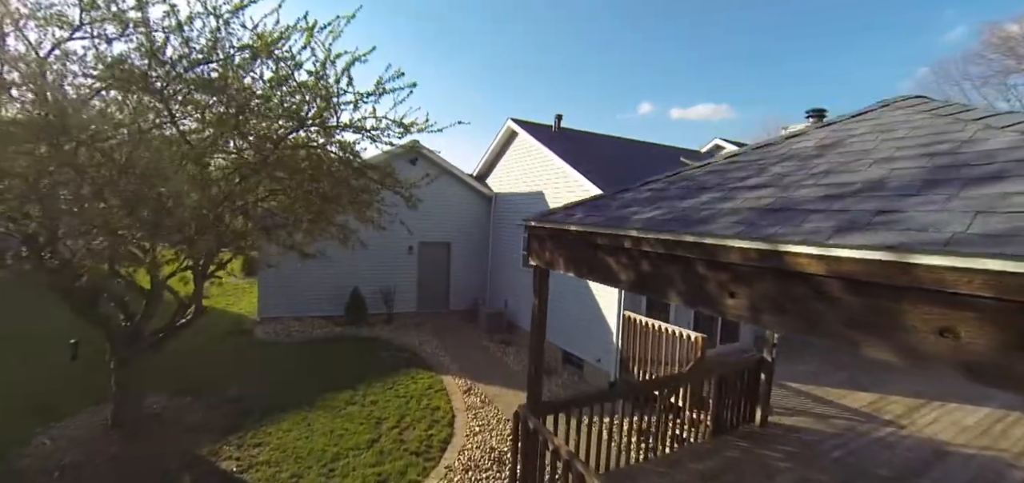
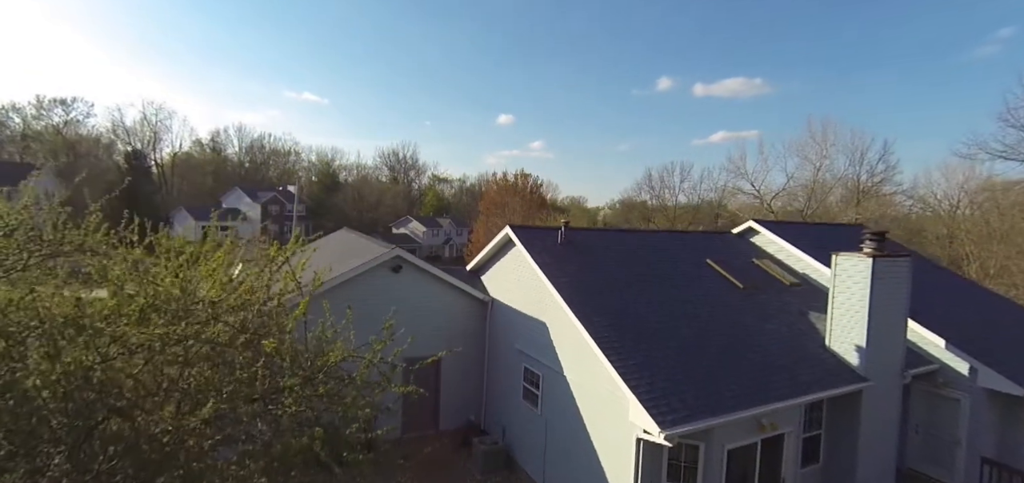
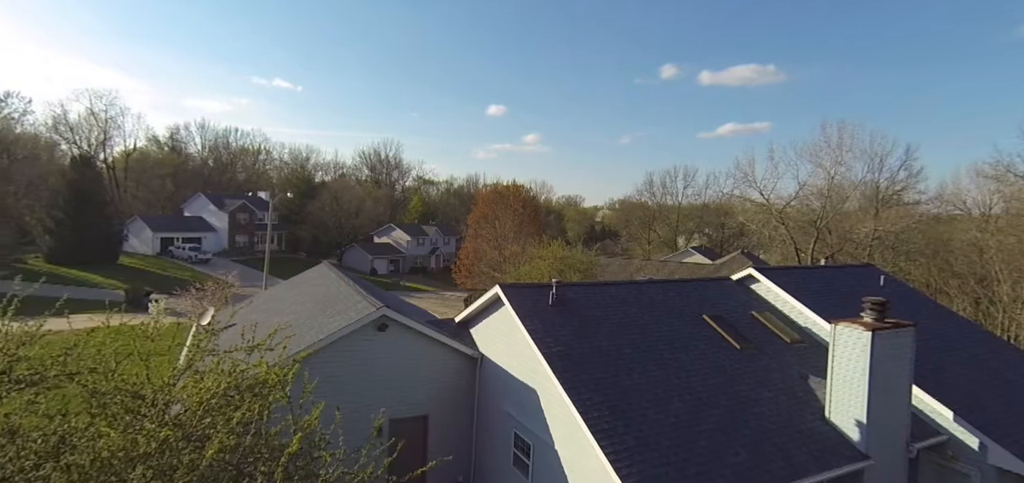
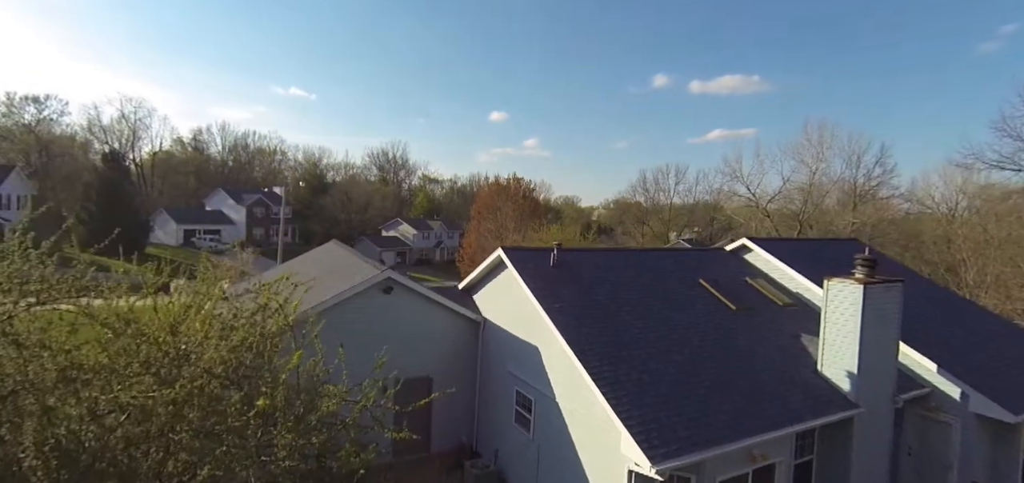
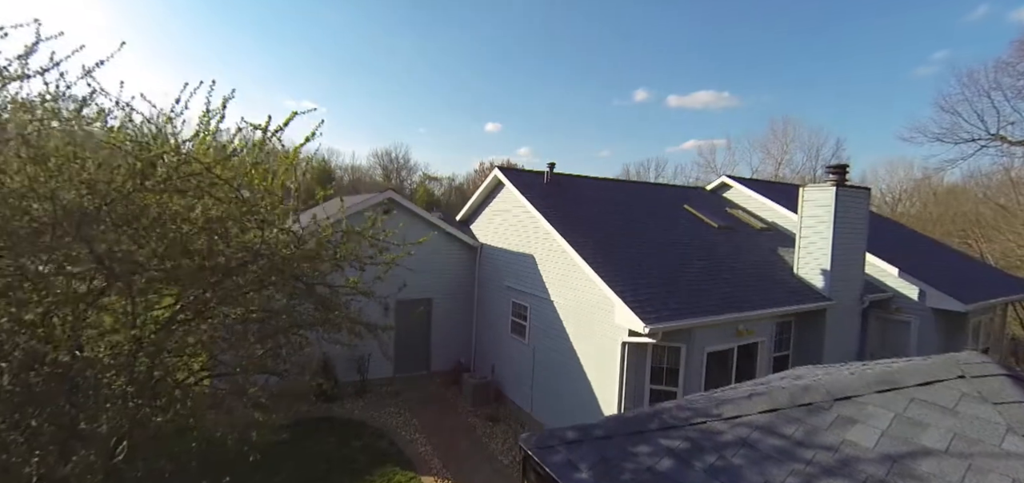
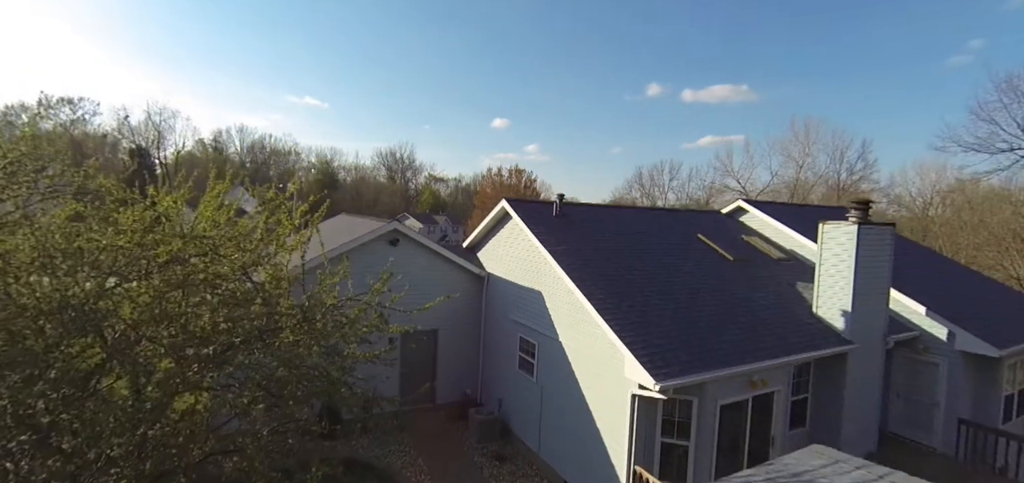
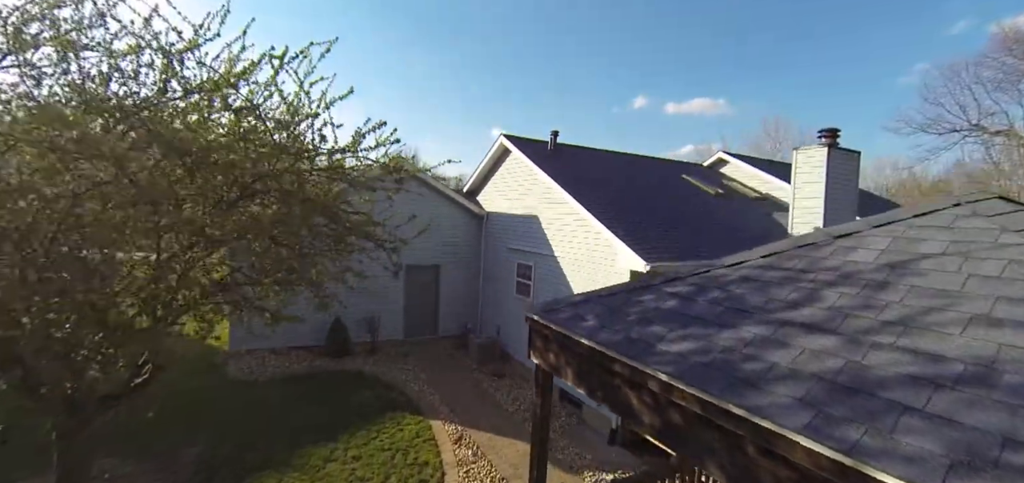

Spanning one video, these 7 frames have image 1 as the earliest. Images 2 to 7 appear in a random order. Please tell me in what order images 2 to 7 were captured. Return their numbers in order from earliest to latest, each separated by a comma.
7, 5, 6, 2, 4, 3
